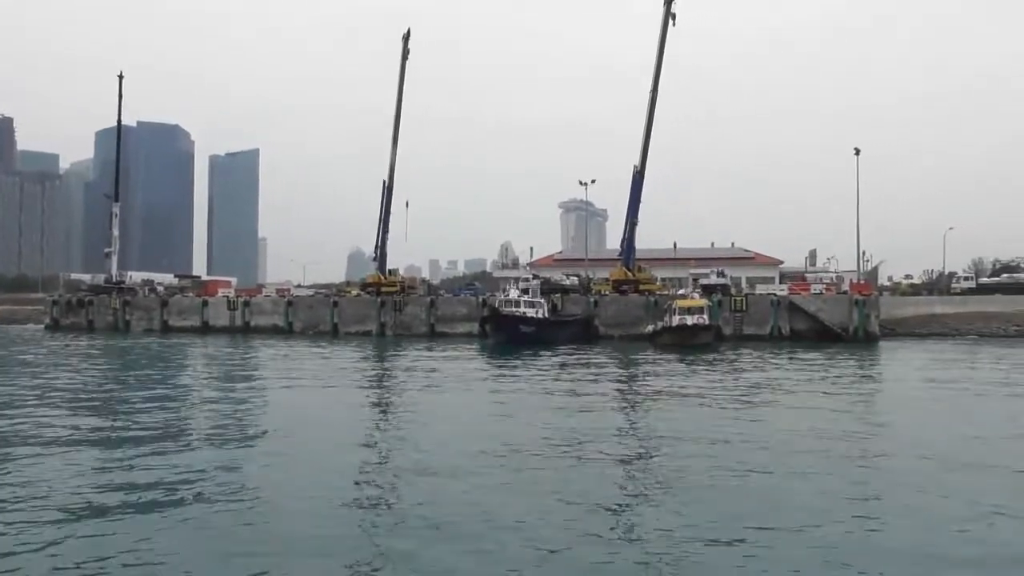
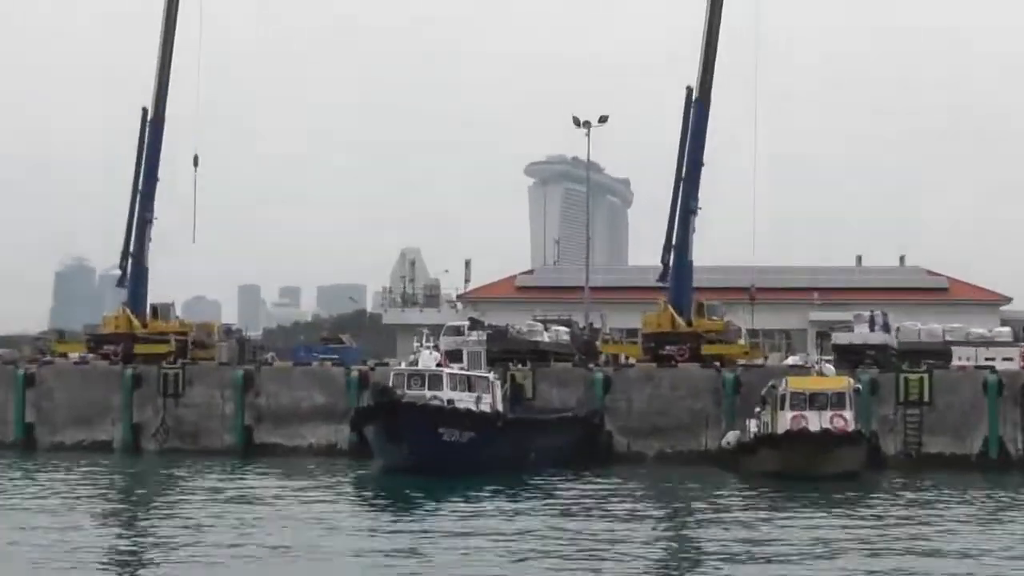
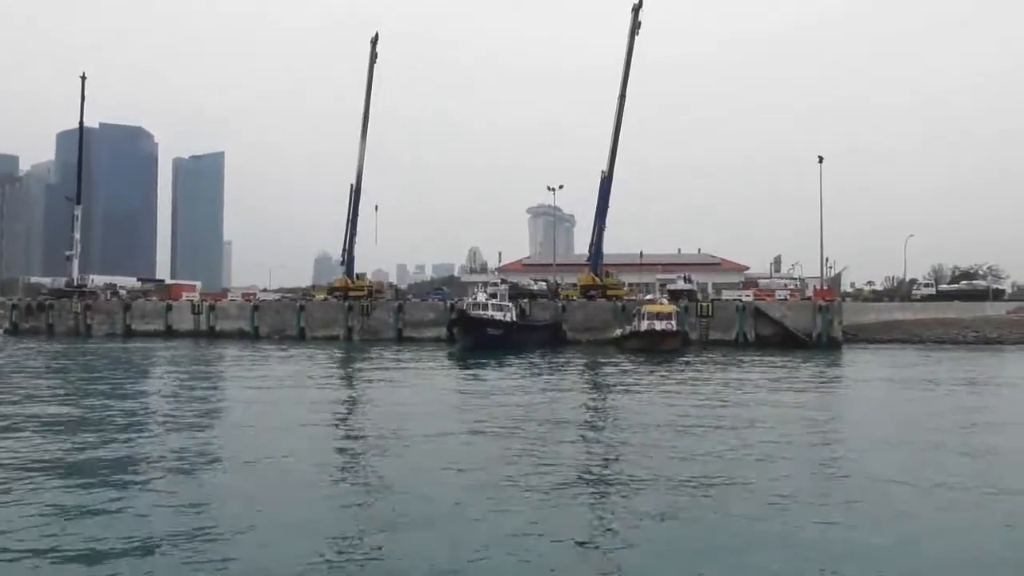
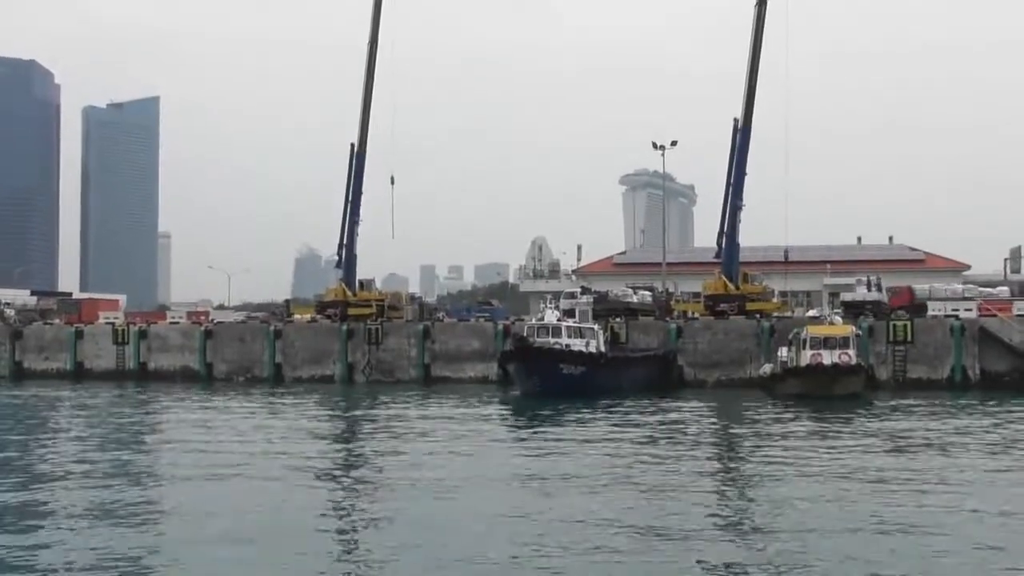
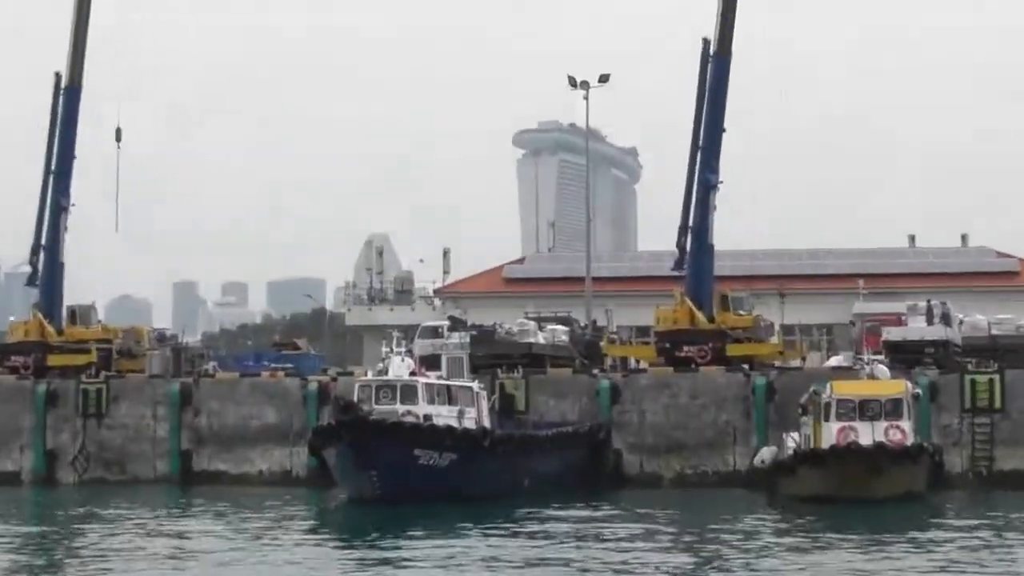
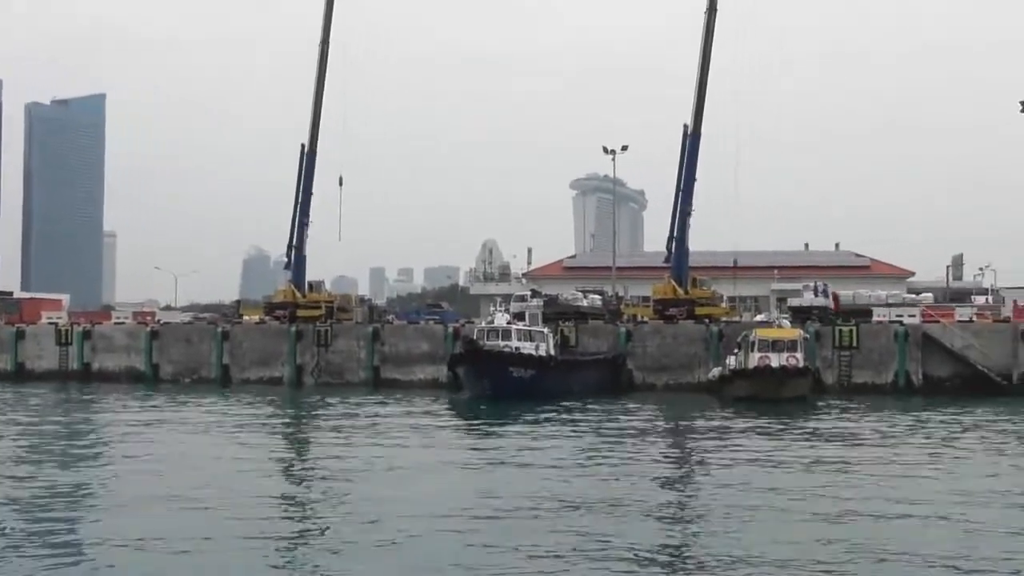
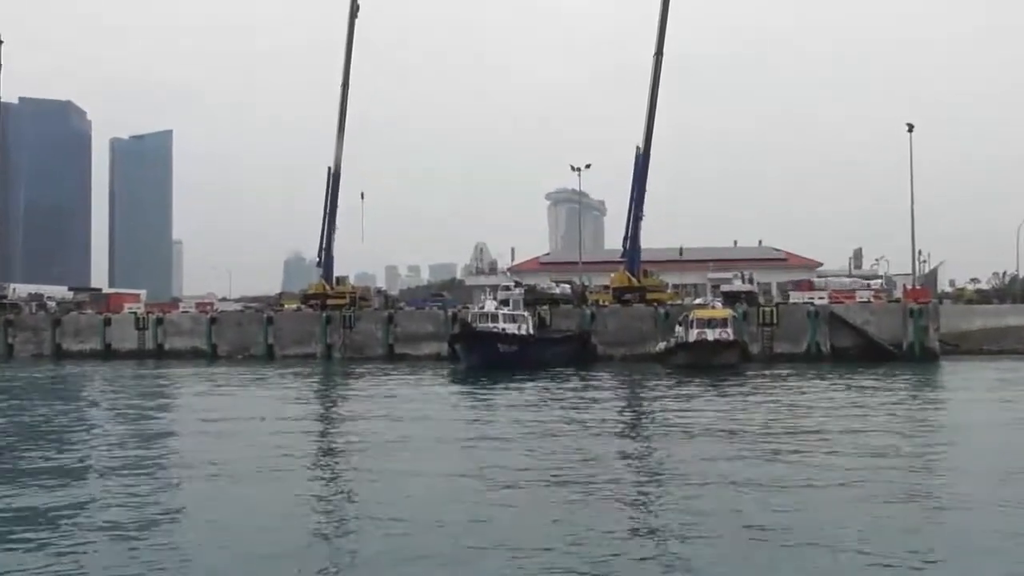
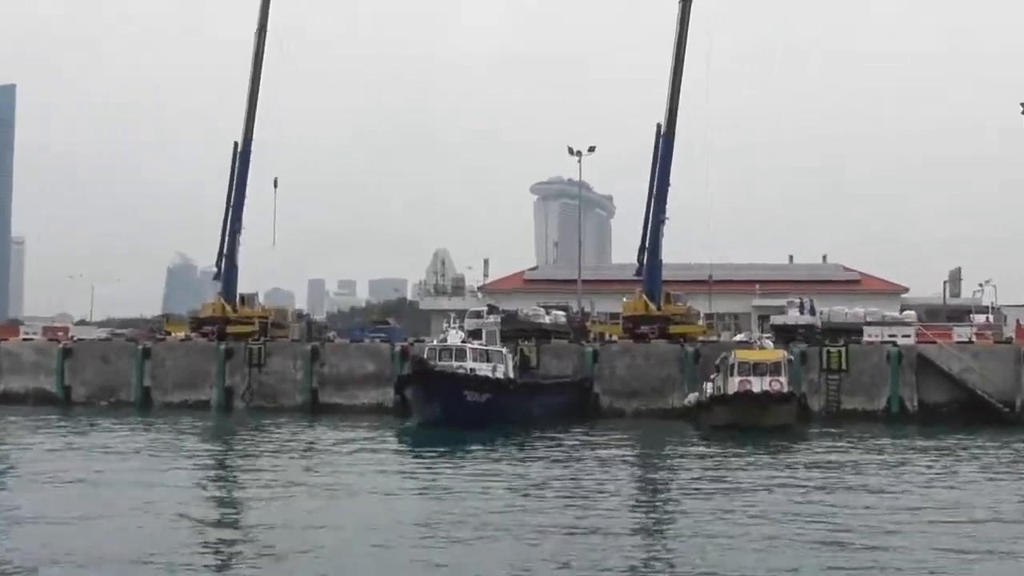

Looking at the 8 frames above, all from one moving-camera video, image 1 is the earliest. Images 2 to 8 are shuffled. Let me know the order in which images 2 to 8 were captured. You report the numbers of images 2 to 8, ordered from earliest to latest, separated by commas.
3, 7, 4, 6, 8, 2, 5
